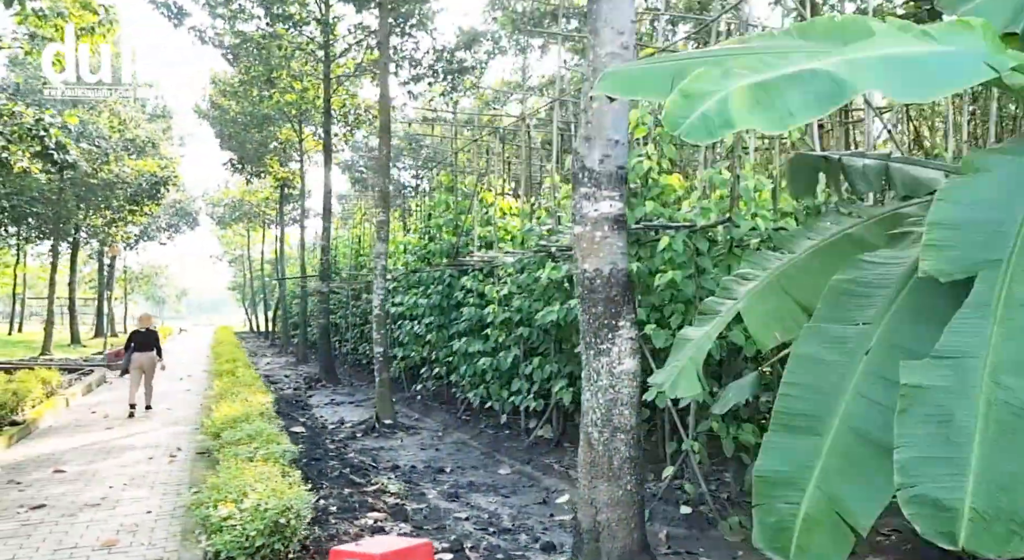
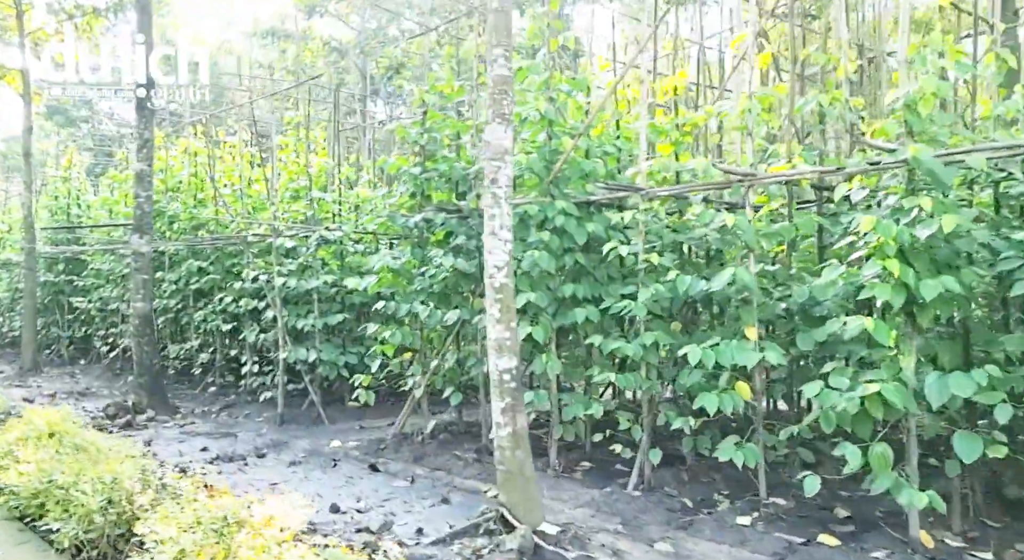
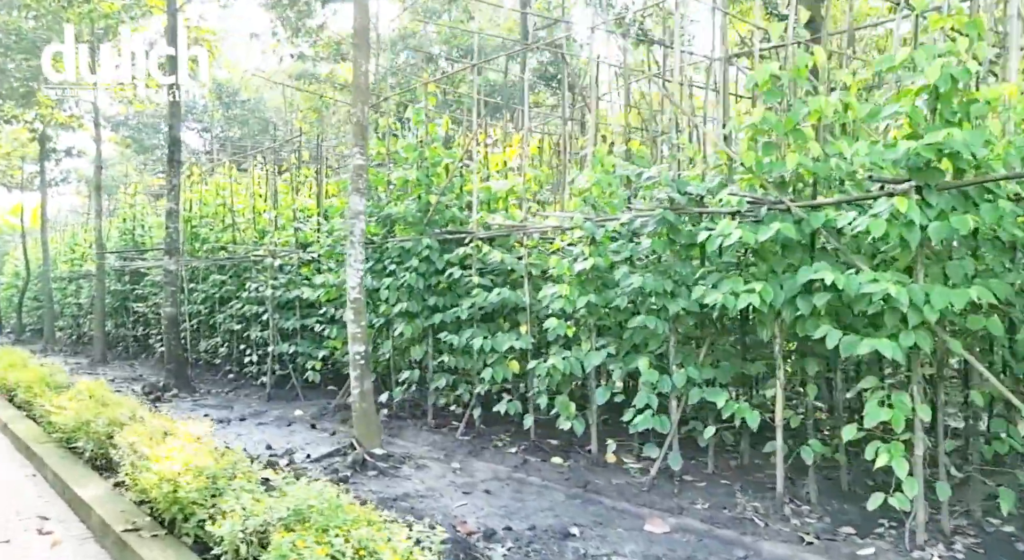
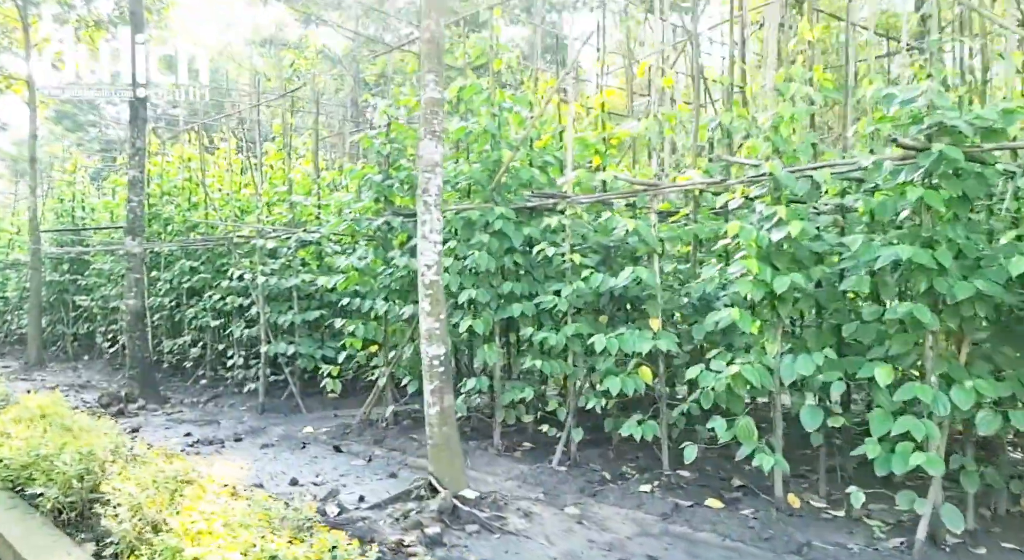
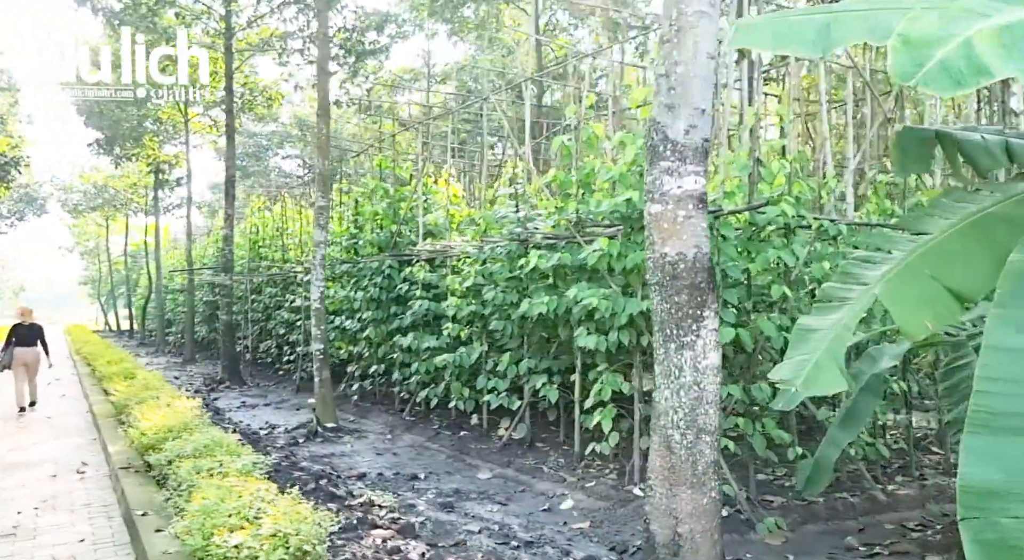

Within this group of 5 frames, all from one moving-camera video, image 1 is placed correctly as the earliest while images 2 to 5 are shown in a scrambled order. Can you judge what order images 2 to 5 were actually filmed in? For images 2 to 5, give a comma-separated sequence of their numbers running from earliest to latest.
5, 3, 4, 2
